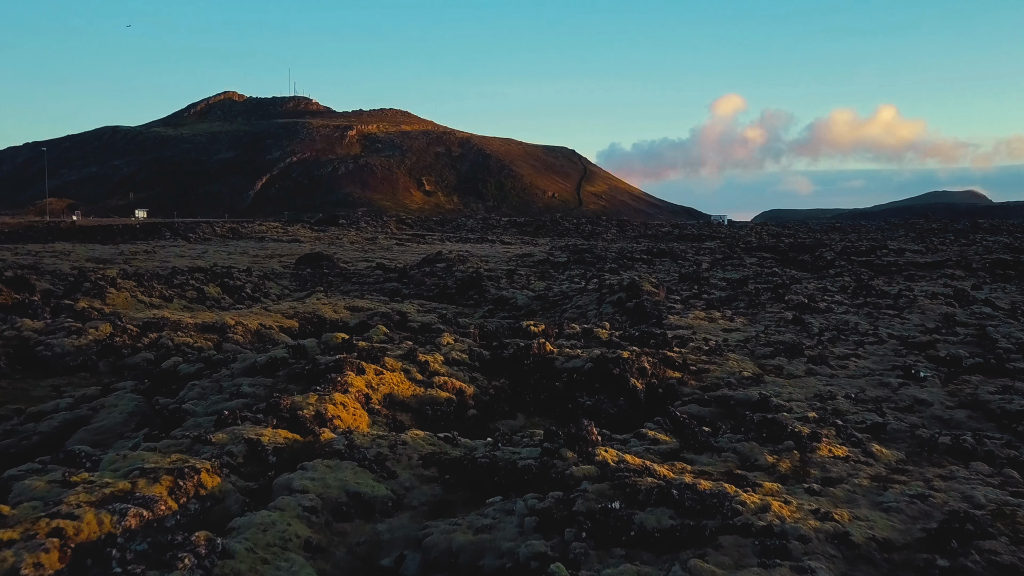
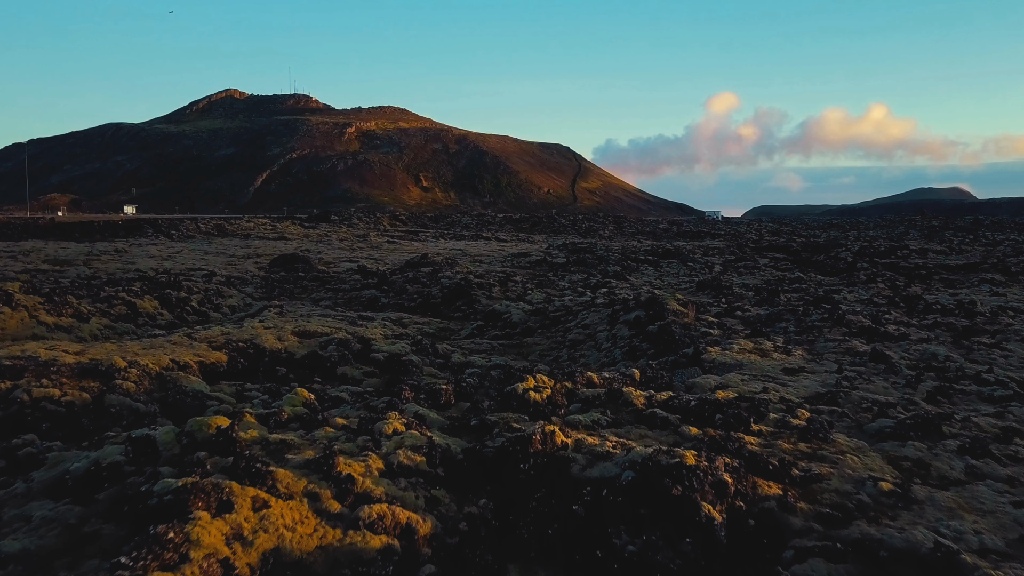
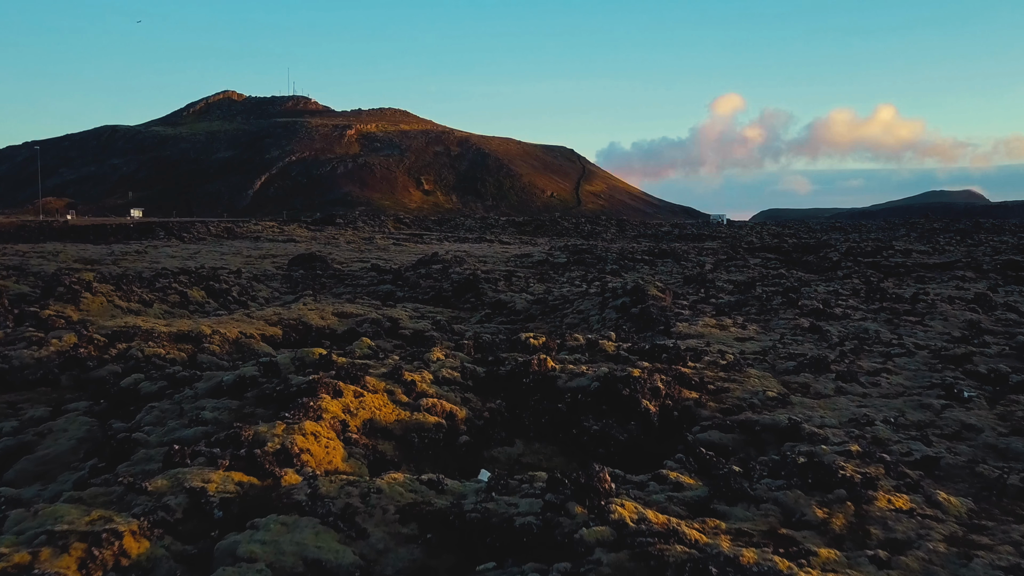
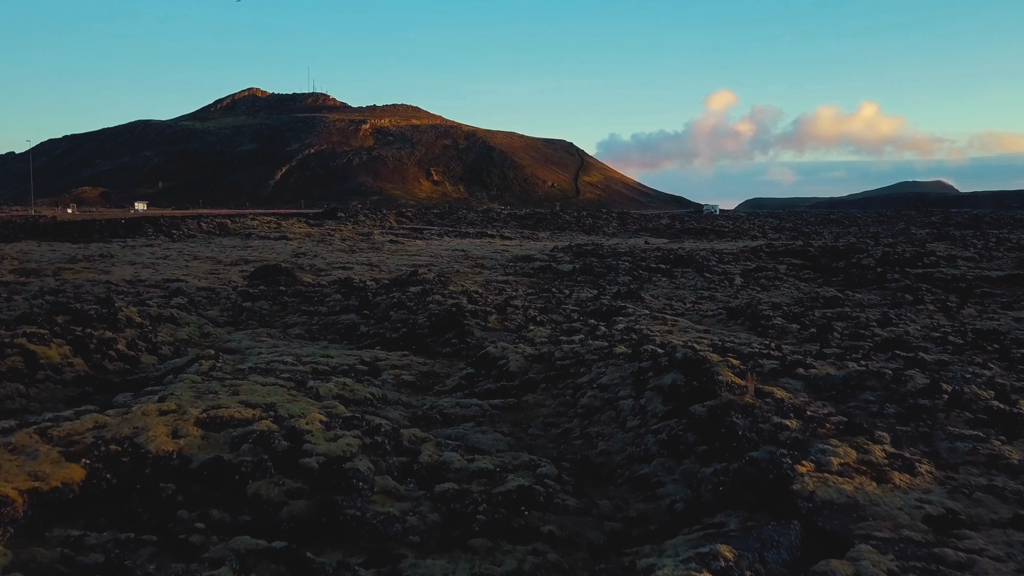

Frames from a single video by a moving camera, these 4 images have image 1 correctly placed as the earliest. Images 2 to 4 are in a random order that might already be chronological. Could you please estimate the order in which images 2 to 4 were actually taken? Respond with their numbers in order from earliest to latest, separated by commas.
3, 2, 4
